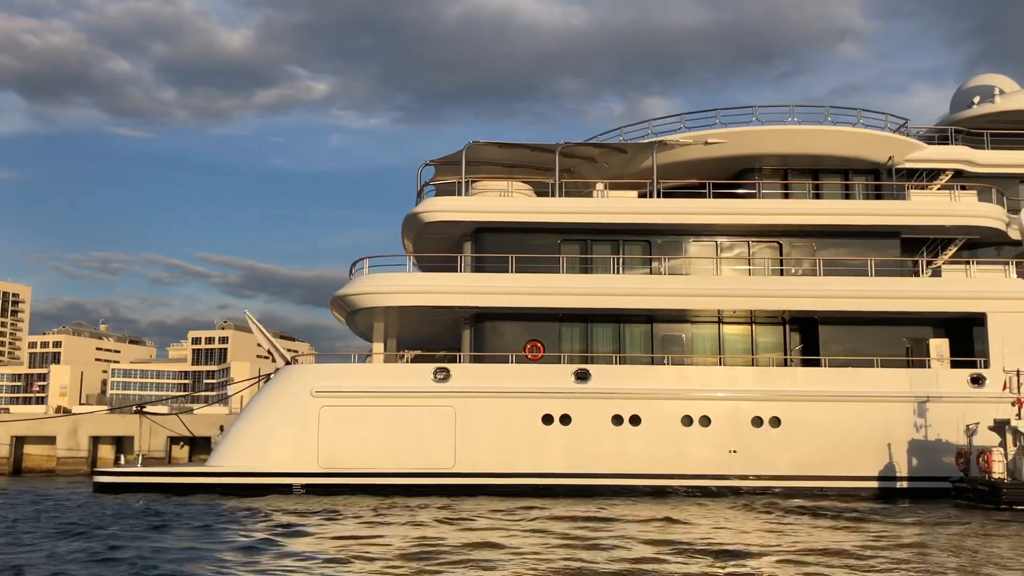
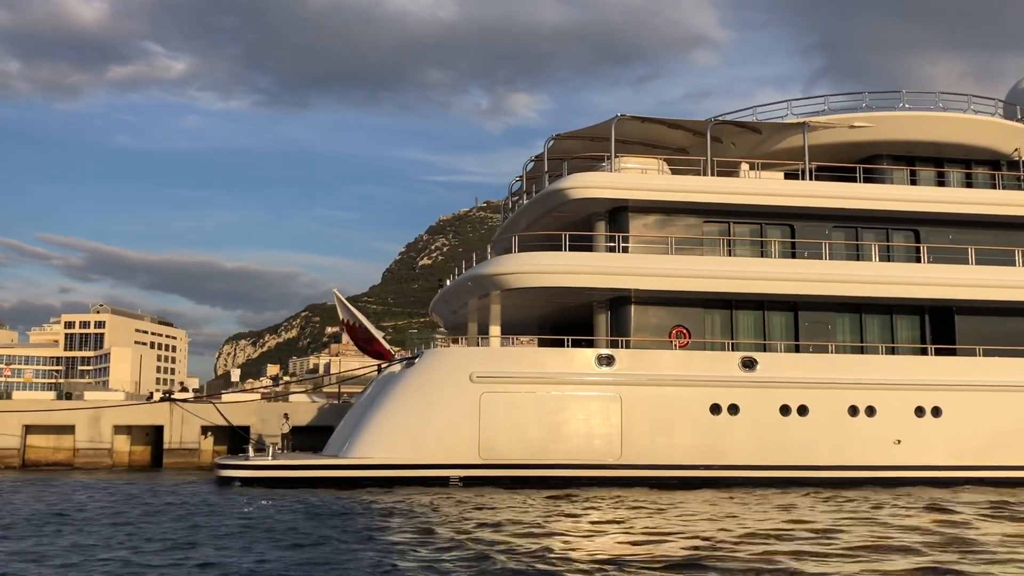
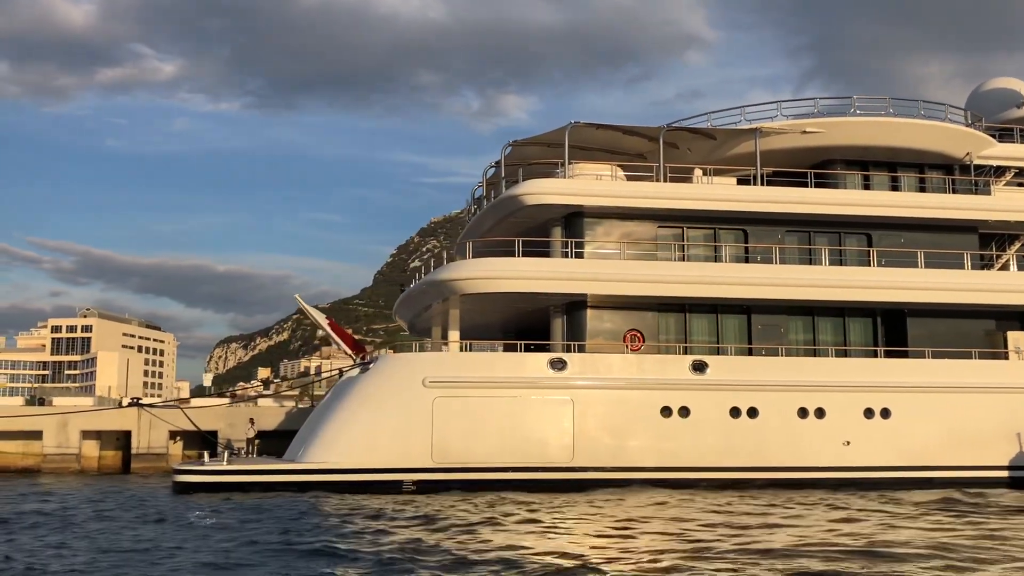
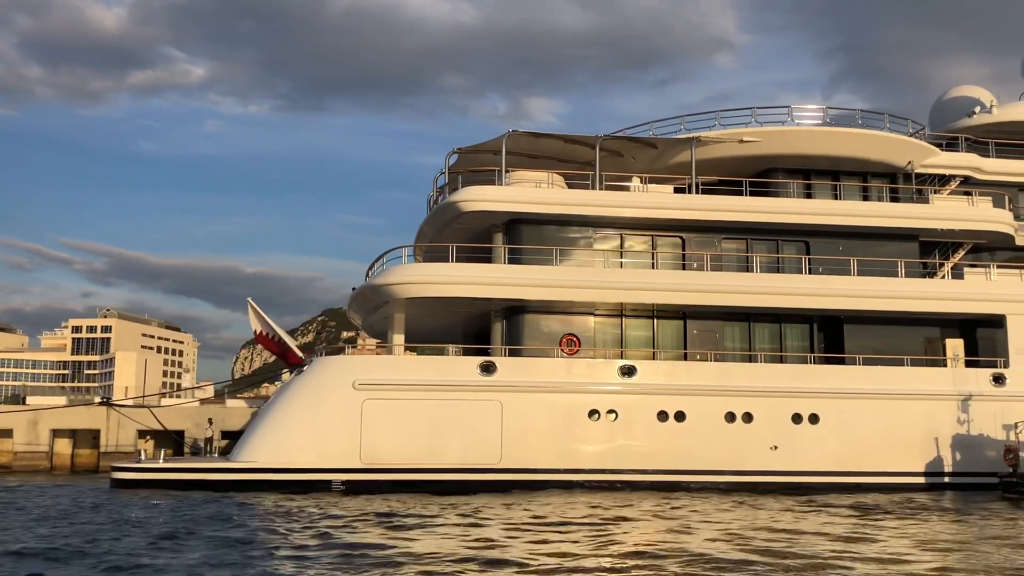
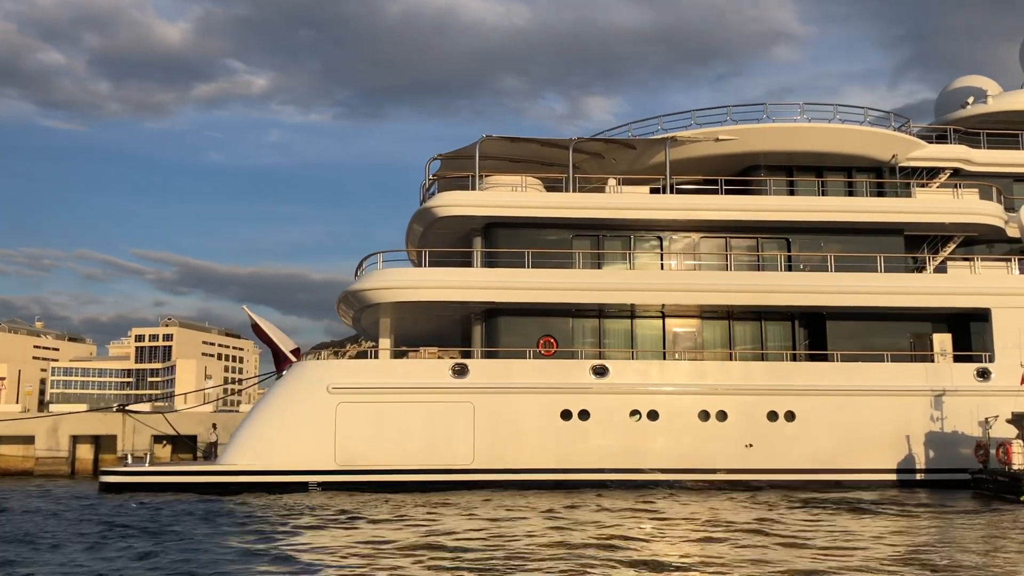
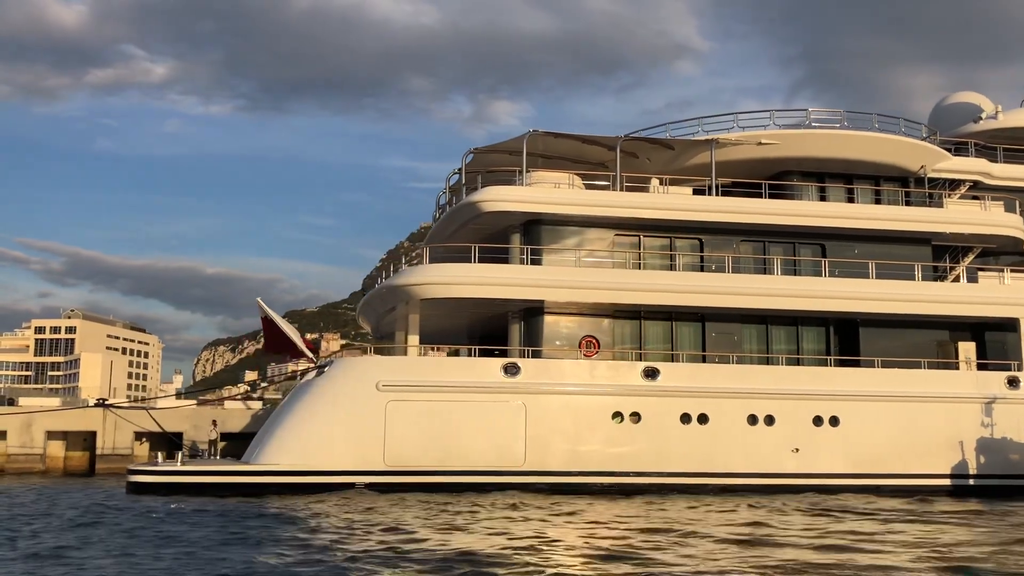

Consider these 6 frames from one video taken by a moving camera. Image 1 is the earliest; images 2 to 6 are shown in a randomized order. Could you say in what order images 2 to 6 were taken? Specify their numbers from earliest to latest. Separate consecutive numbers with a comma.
5, 4, 6, 3, 2
